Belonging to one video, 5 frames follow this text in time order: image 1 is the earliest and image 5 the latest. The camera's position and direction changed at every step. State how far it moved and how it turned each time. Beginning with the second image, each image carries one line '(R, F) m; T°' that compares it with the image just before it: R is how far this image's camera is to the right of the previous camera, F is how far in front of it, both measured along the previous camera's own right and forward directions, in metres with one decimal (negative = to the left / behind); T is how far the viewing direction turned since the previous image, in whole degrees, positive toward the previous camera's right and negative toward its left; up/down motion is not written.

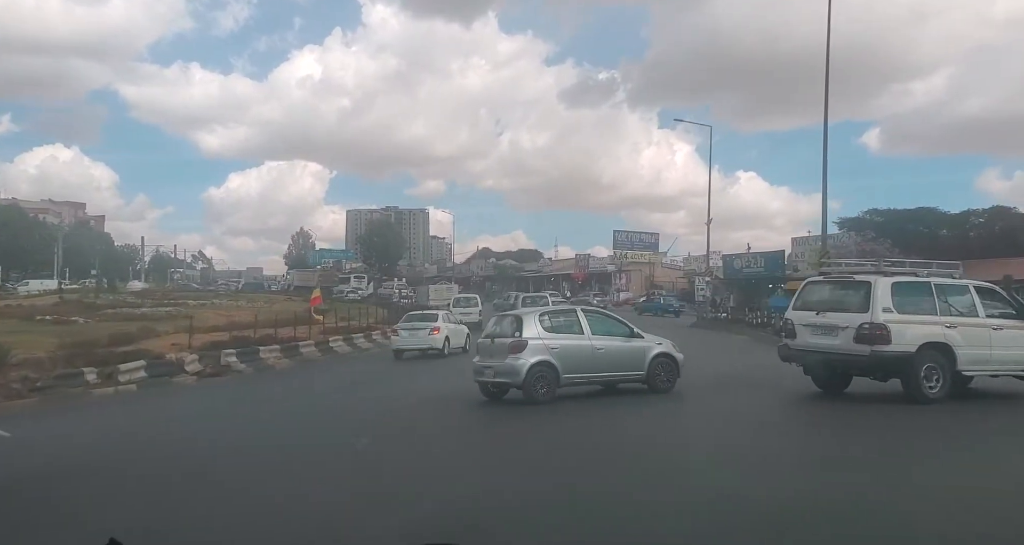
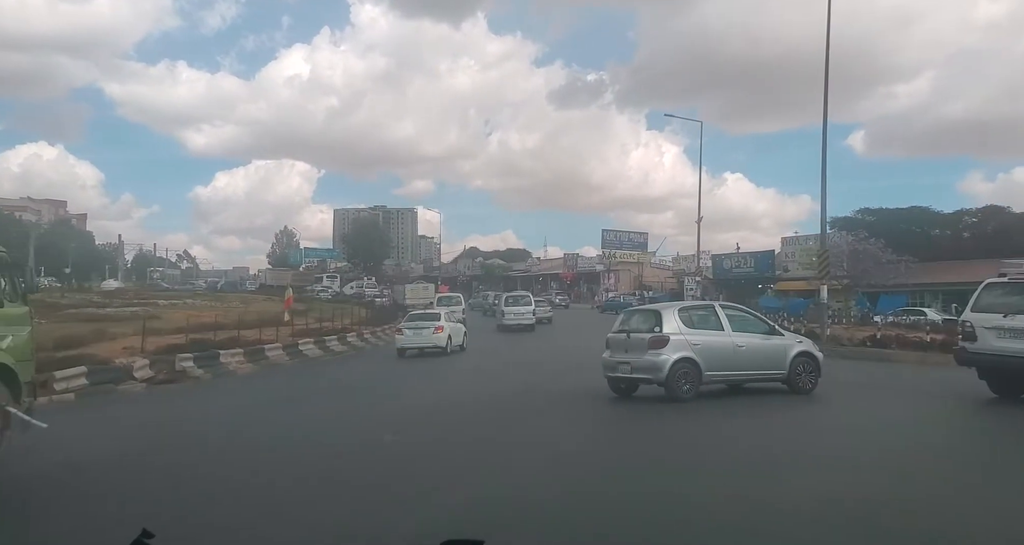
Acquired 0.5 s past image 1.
(+0.2, +1.3) m; +1°
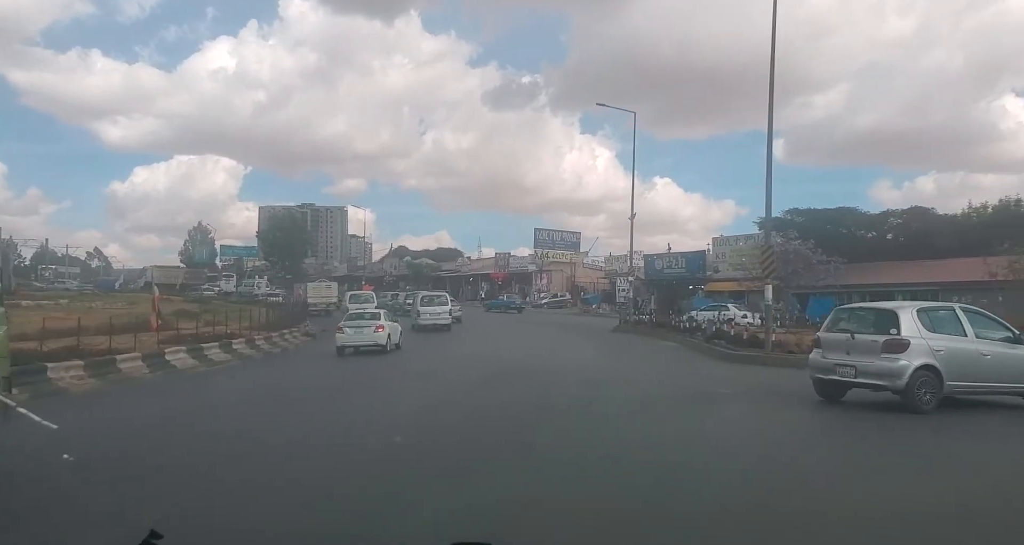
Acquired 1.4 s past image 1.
(+0.6, +2.6) m; +6°
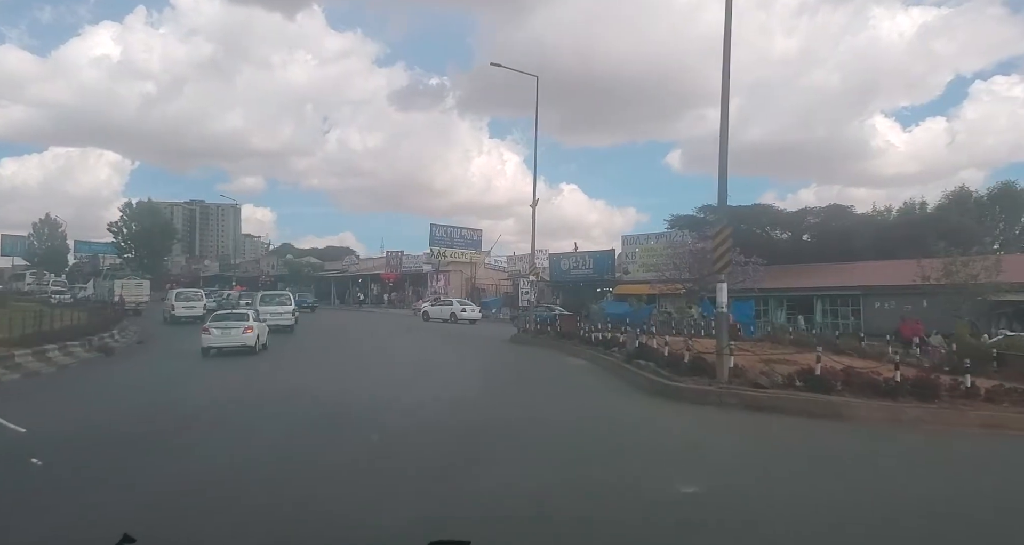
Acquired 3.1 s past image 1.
(+1.4, +6.0) m; +8°
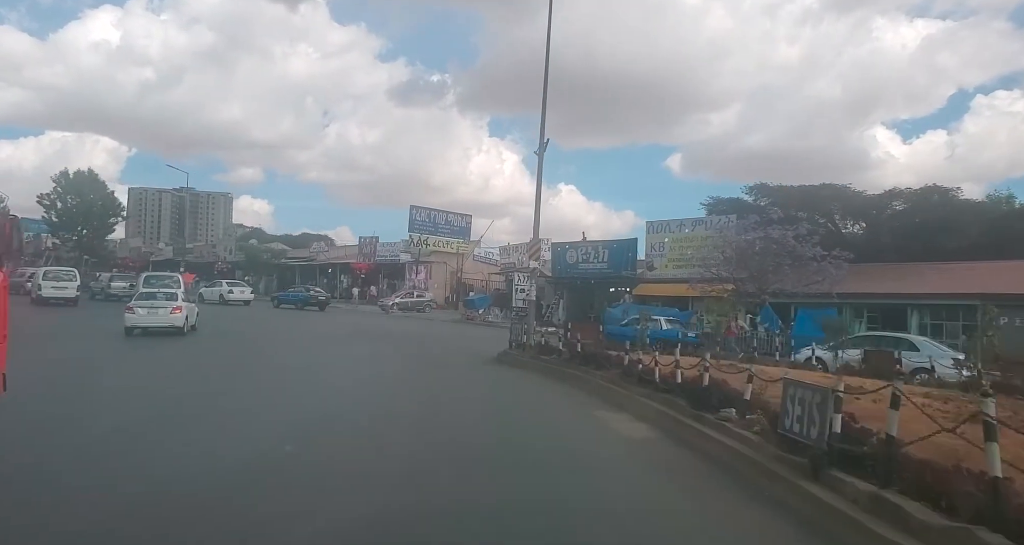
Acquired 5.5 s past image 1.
(+0.1, +9.6) m; 0°
